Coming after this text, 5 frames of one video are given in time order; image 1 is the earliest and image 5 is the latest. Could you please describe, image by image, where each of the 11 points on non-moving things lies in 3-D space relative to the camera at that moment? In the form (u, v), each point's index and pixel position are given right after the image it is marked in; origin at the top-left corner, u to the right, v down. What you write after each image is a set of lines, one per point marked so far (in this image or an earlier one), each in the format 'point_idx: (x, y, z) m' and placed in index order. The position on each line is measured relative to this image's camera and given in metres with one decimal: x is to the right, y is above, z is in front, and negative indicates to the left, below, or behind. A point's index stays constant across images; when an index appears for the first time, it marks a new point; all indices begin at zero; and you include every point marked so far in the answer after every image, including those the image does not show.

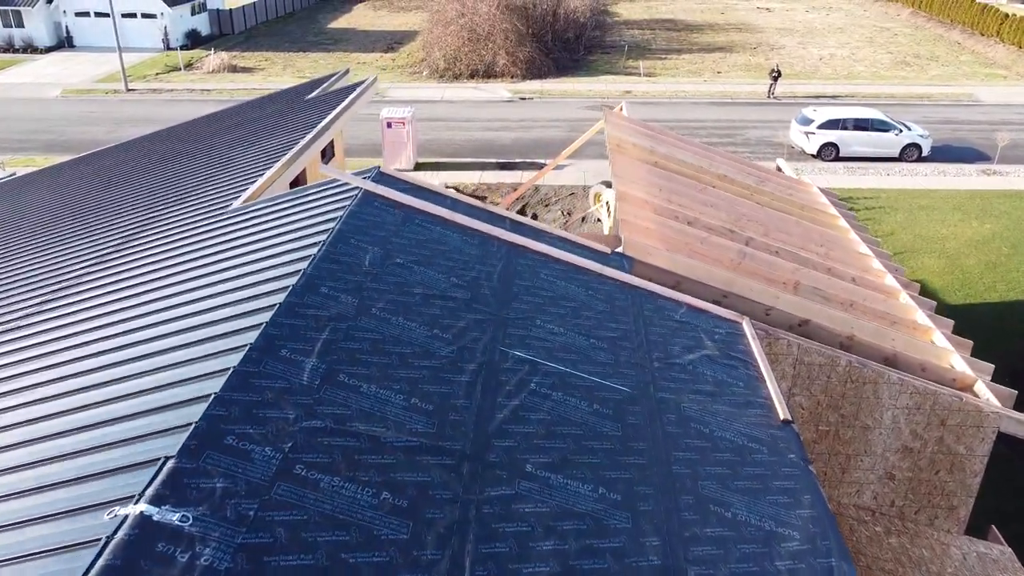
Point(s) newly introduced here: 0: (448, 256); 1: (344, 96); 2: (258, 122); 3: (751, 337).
0: (-0.5, +0.3, +6.6) m
1: (-3.1, +3.6, +15.0) m
2: (-4.8, +3.3, +15.4) m
3: (+2.1, -0.4, +7.2) m
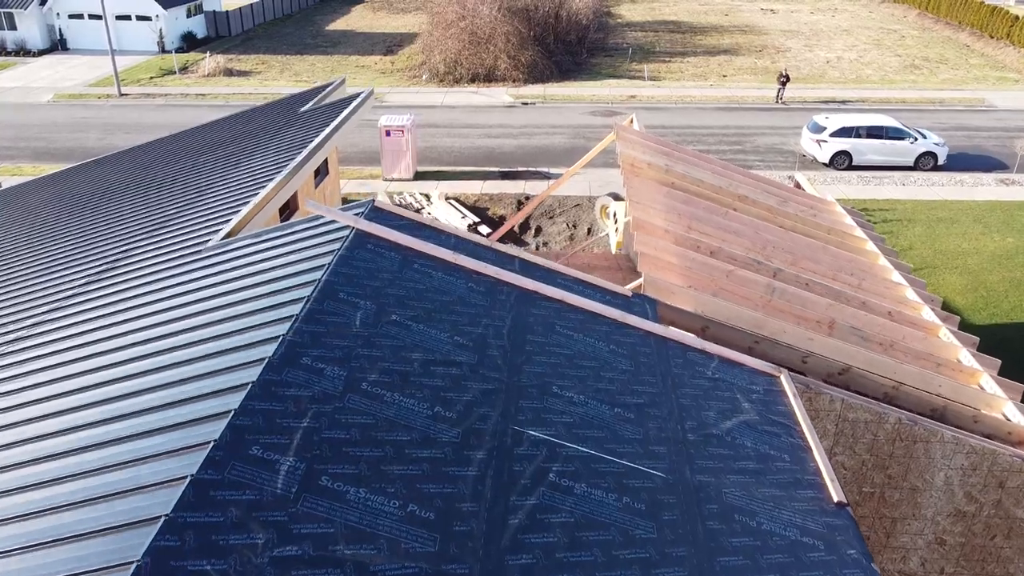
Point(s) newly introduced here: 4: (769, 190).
0: (-0.4, -0.1, +5.8) m
1: (-3.0, +3.2, +14.2) m
2: (-4.7, +2.9, +14.6) m
3: (+2.2, -0.8, +6.4) m
4: (+4.0, +1.5, +12.4) m
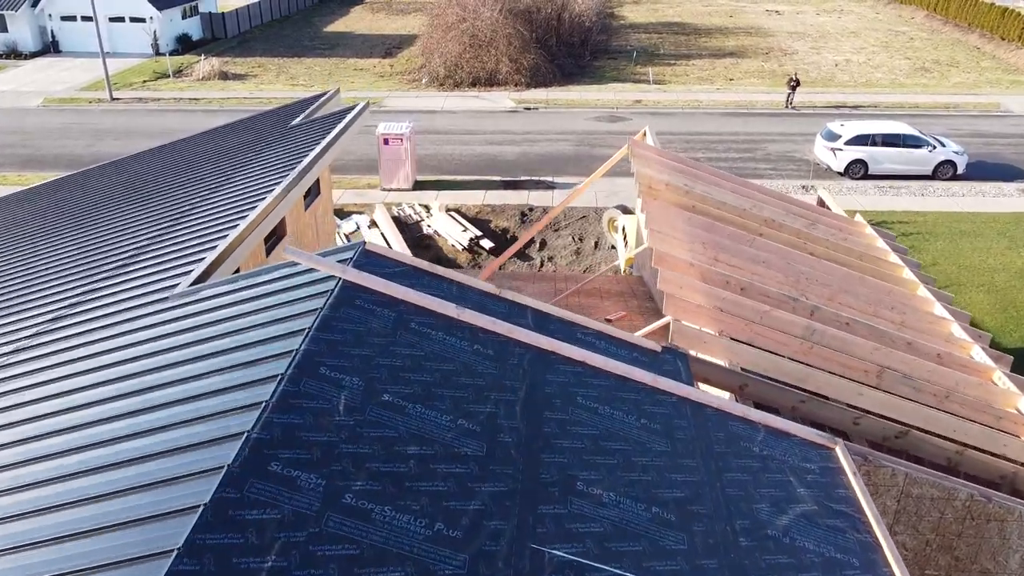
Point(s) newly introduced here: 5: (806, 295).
0: (-0.3, -0.6, +4.9) m
1: (-2.9, +2.8, +13.3) m
2: (-4.6, +2.4, +13.6) m
3: (+2.3, -1.2, +5.5) m
4: (+4.1, +1.1, +11.5) m
5: (+3.3, -0.1, +8.9) m
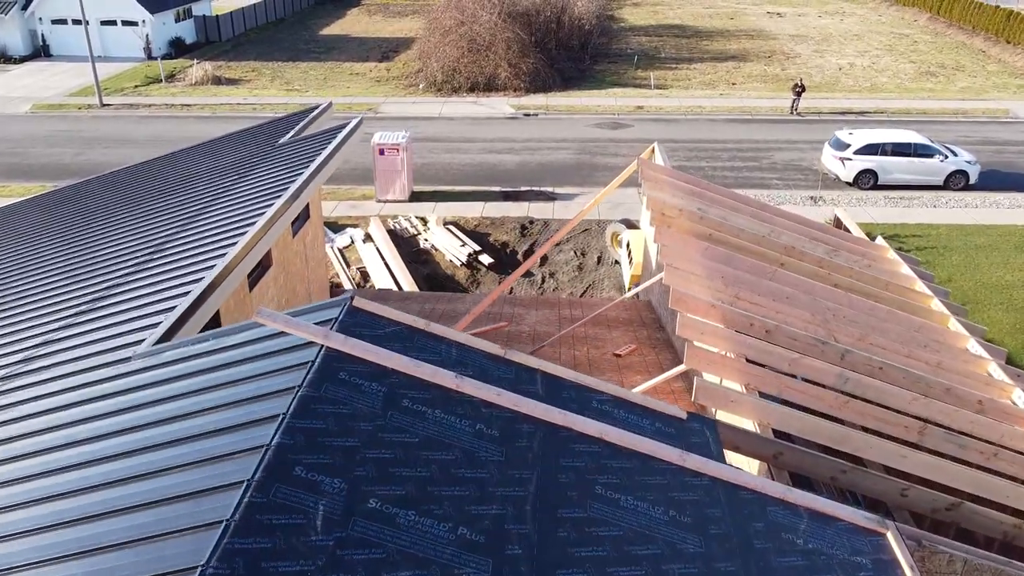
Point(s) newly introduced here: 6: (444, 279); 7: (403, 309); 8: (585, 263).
0: (-0.3, -1.0, +4.2) m
1: (-2.9, +2.4, +12.6) m
2: (-4.6, +2.0, +12.9) m
3: (+2.3, -1.6, +4.8) m
4: (+4.1, +0.7, +10.8) m
5: (+3.3, -0.5, +8.2) m
6: (-1.6, +0.2, +19.1) m
7: (-1.6, -0.3, +12.1) m
8: (+1.7, +0.6, +19.2) m
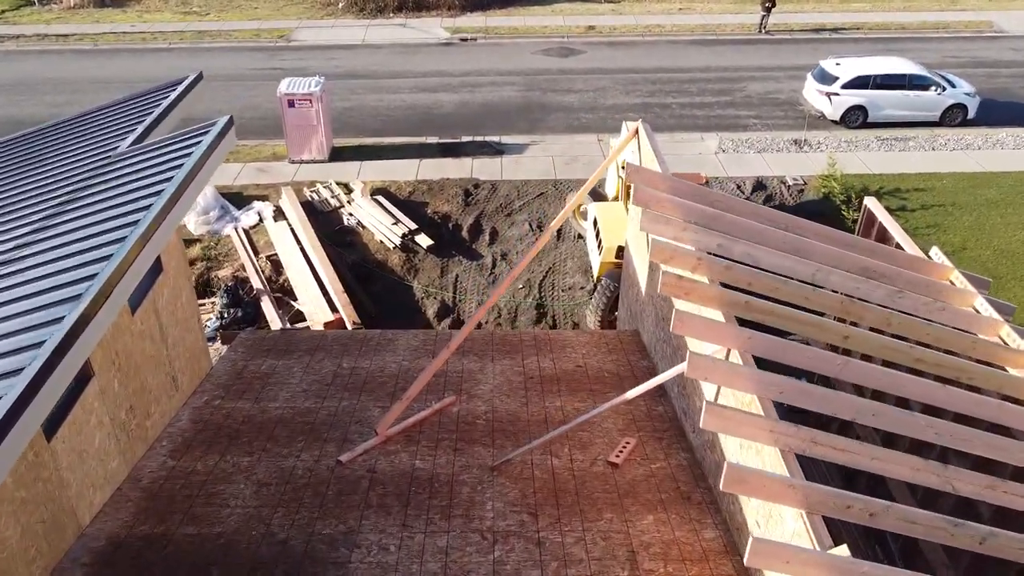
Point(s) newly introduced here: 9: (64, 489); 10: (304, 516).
0: (-0.3, -2.4, +1.3) m
1: (-3.6, +1.8, +9.0) m
2: (-5.3, +1.4, +9.3) m
3: (+2.3, -2.9, +2.1) m
4: (+3.6, +0.2, +7.9) m
5: (+3.0, -1.3, +5.4) m
6: (-2.7, +0.4, +15.8) m
7: (-2.2, -0.9, +8.9) m
8: (+0.6, +0.9, +16.1) m
9: (-3.3, -1.5, +5.9) m
10: (-1.6, -1.8, +6.4) m
